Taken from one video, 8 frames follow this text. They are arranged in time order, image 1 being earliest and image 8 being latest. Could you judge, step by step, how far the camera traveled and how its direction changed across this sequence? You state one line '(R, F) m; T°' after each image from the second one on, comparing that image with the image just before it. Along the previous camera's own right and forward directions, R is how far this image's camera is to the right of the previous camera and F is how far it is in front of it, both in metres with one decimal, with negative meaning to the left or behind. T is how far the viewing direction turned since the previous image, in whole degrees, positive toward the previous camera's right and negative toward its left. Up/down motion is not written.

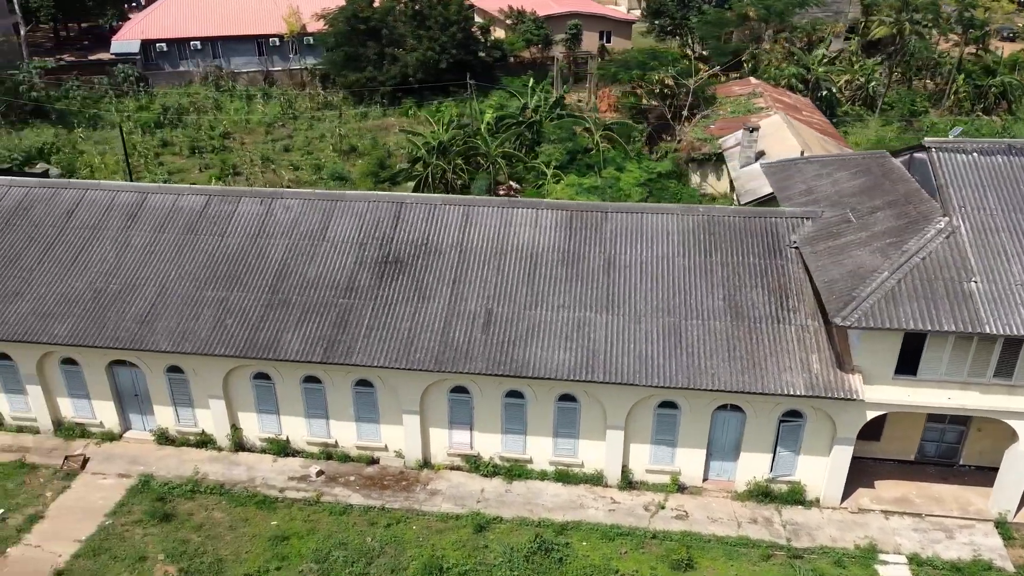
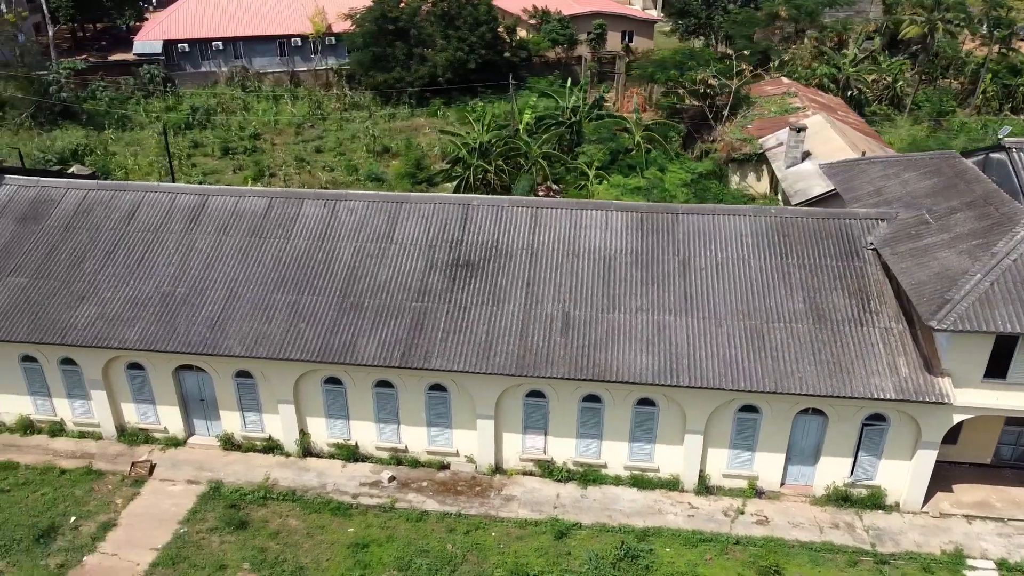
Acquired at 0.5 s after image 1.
(-1.8, +0.2) m; 0°
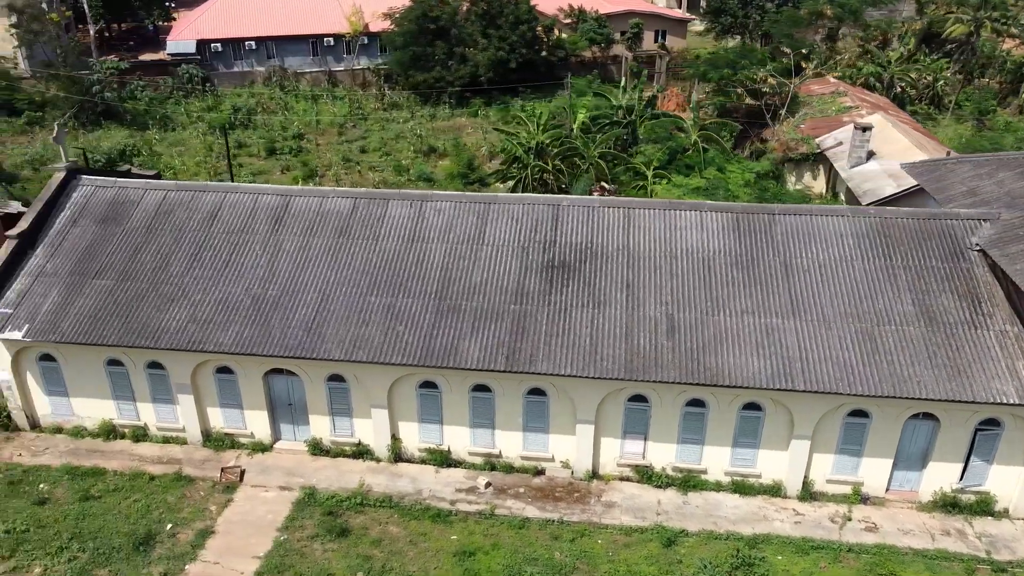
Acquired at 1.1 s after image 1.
(-2.3, +0.4) m; 0°
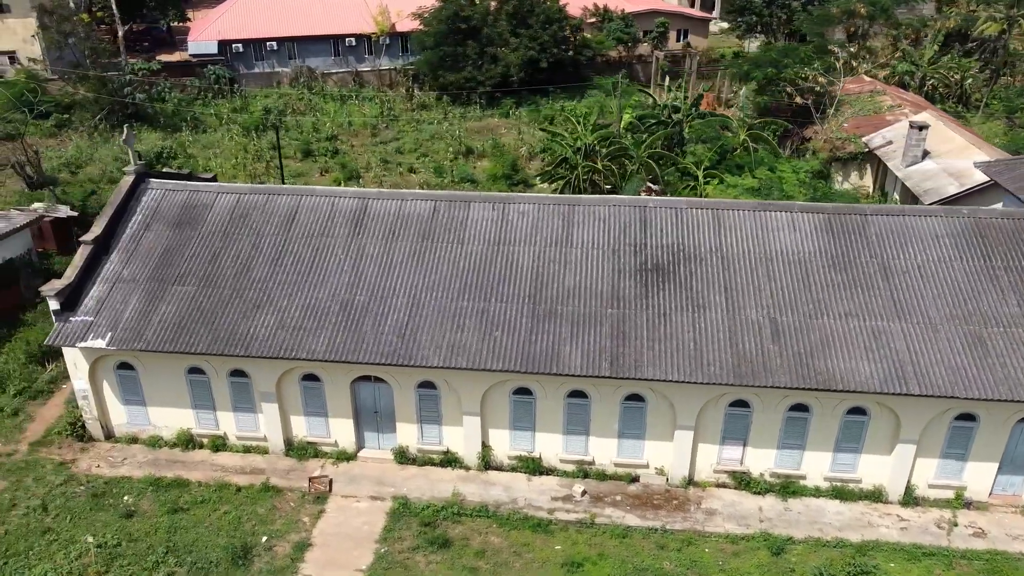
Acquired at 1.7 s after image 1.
(-2.4, +0.4) m; +1°
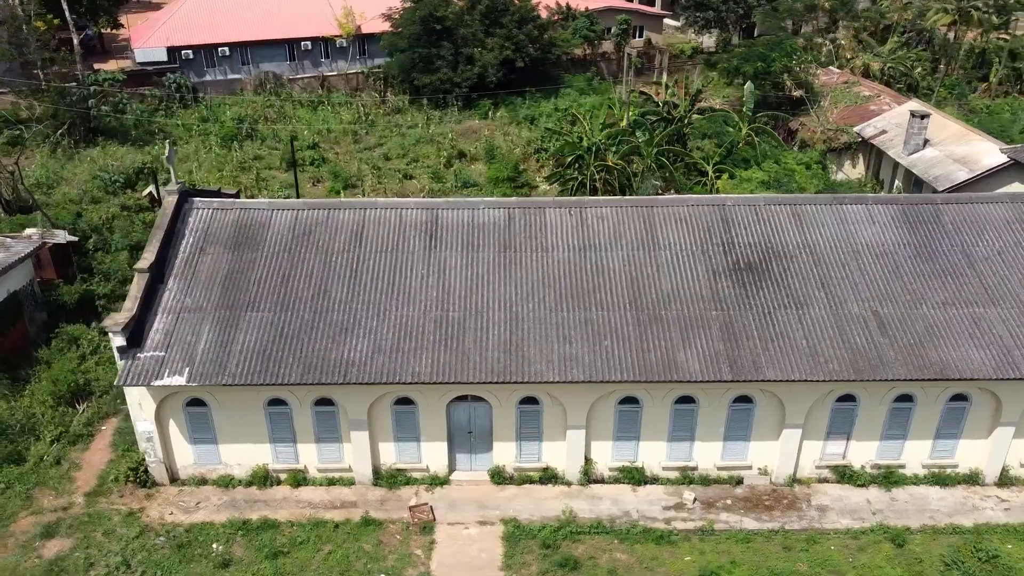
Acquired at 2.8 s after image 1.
(-4.1, +0.9) m; +6°
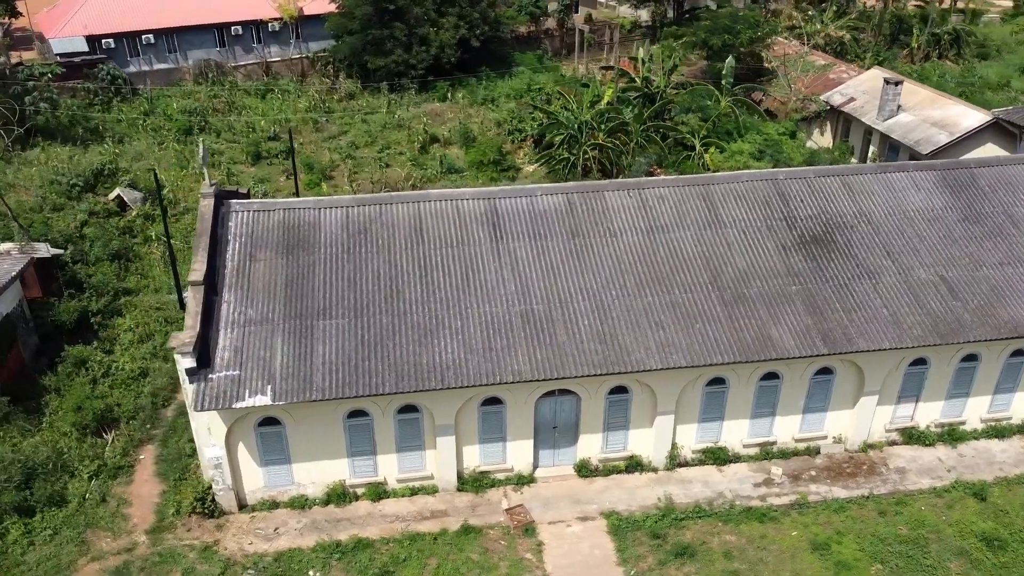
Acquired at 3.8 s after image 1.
(-3.9, +0.9) m; +7°
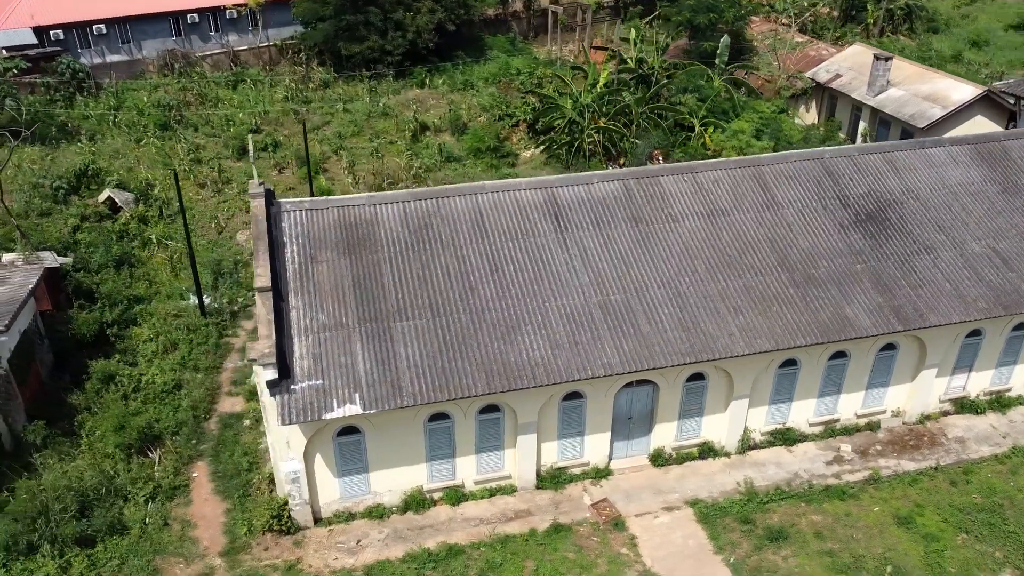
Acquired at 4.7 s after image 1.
(-3.0, +0.6) m; +5°
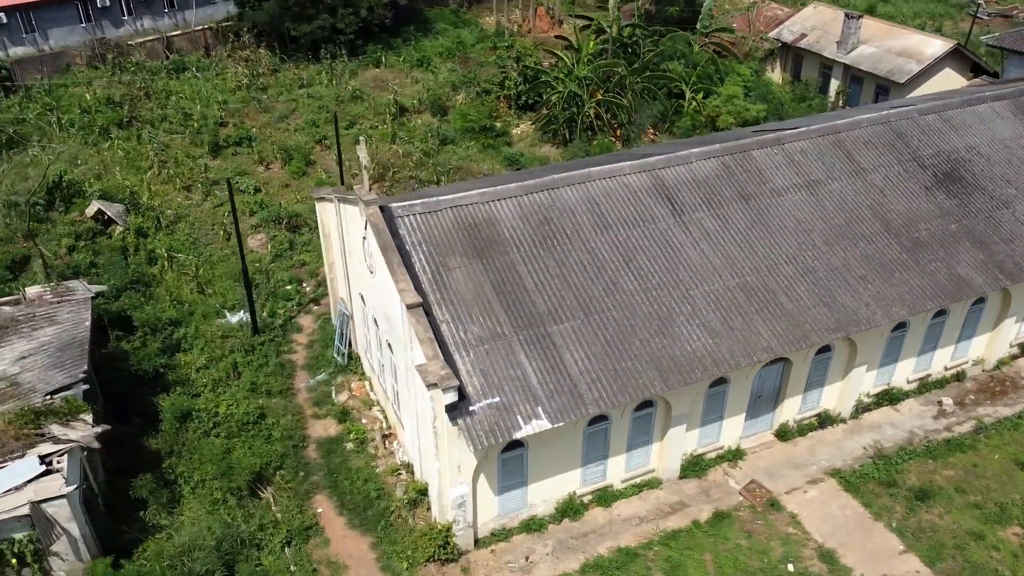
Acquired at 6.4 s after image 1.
(-5.2, +1.2) m; +9°
